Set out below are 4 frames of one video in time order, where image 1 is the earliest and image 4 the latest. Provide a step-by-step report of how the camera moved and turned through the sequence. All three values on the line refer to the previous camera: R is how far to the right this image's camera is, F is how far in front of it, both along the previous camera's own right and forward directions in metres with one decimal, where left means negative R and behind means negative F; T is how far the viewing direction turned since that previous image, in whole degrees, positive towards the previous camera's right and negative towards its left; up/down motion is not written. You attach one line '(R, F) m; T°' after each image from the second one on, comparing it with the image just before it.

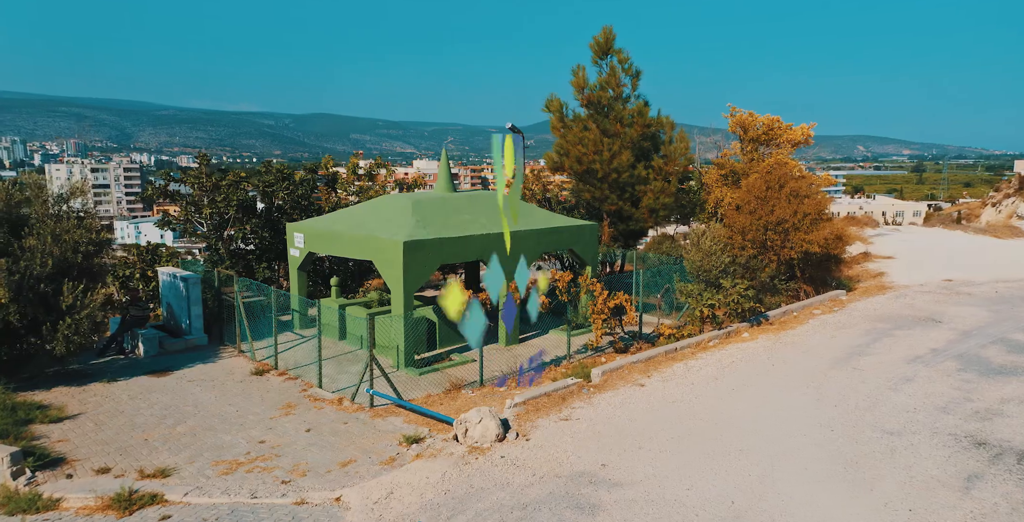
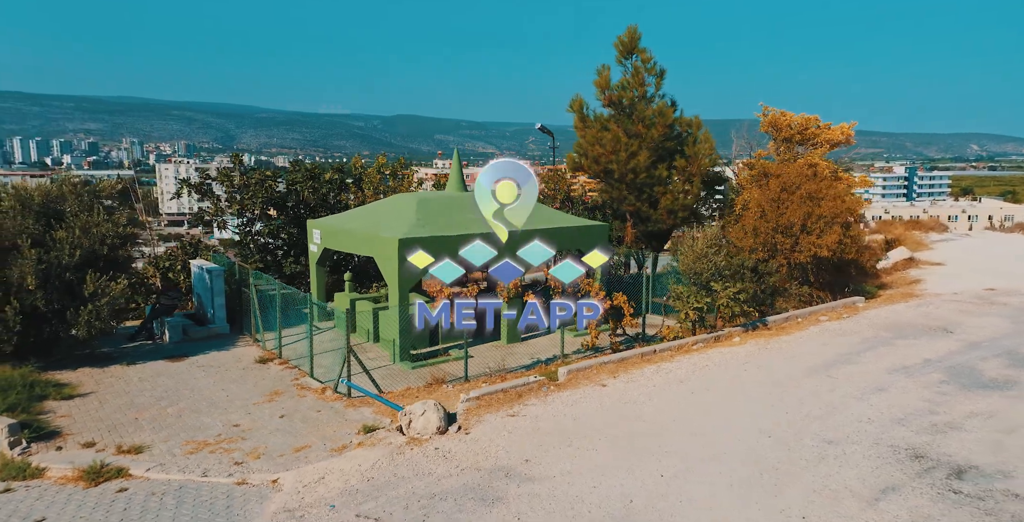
(+1.1, -0.1) m; -5°
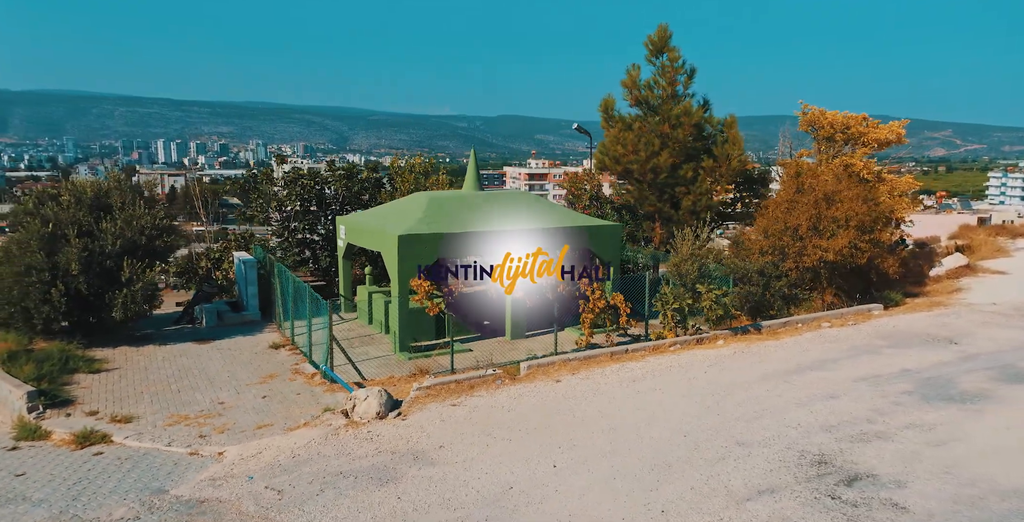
(+1.4, -0.2) m; -6°
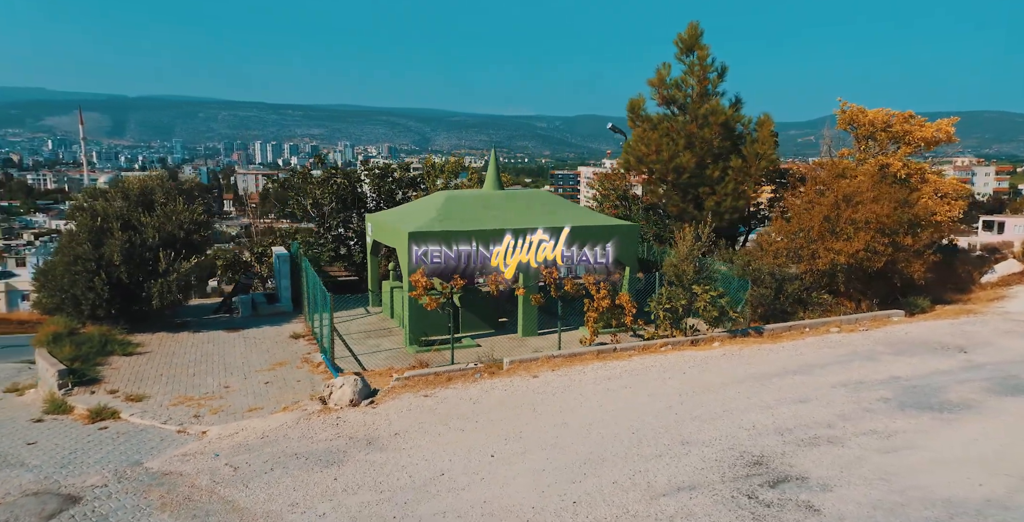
(+1.0, -0.2) m; -5°
